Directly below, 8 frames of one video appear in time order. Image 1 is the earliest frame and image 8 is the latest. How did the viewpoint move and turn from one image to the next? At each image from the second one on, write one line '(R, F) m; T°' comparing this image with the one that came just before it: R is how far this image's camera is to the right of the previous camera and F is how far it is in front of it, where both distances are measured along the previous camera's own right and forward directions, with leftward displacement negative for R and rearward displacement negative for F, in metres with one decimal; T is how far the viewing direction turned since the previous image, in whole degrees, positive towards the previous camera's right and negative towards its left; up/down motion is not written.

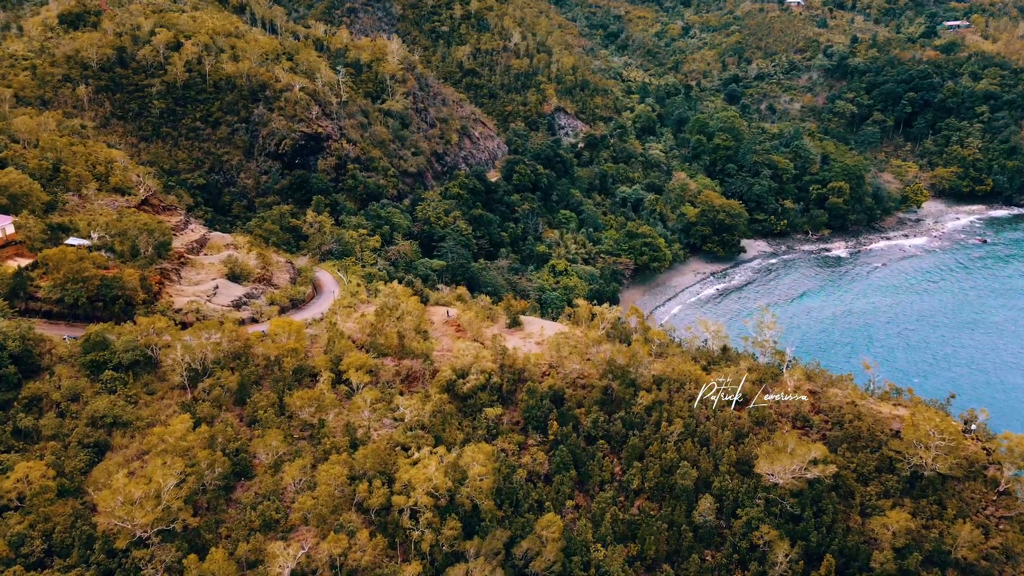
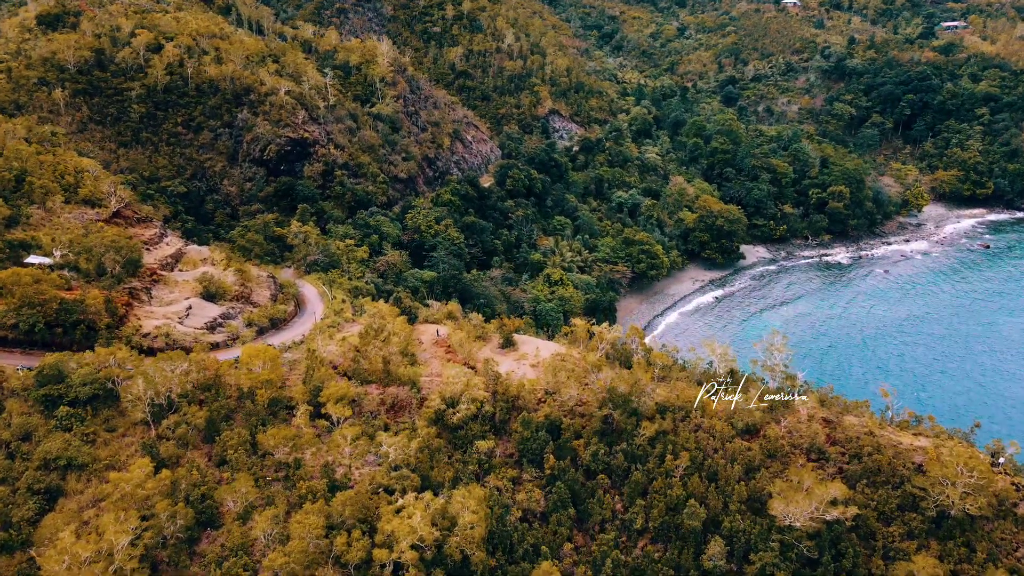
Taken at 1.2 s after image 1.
(0.0, +2.0) m; 0°
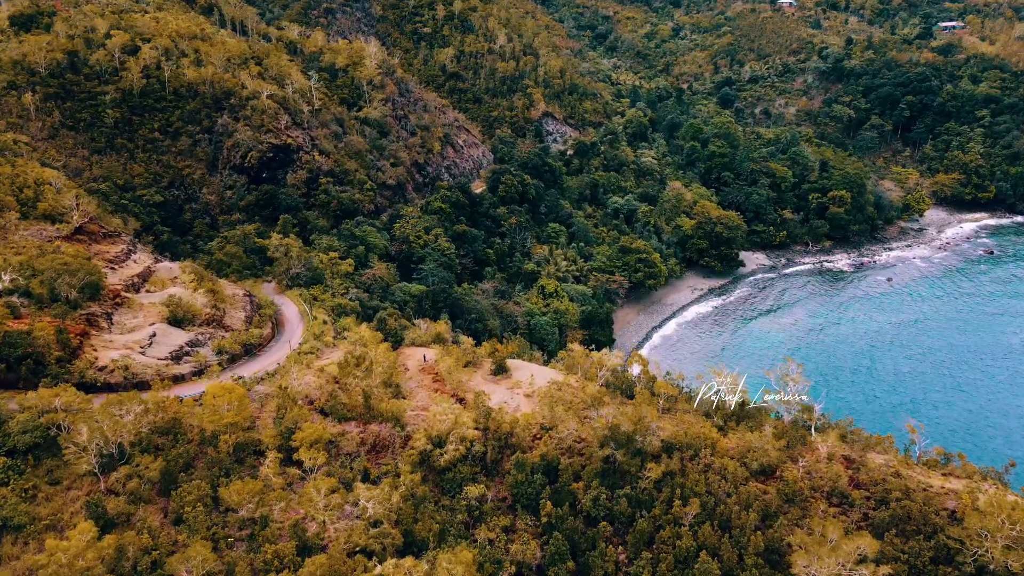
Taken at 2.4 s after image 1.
(0.0, +2.4) m; +1°
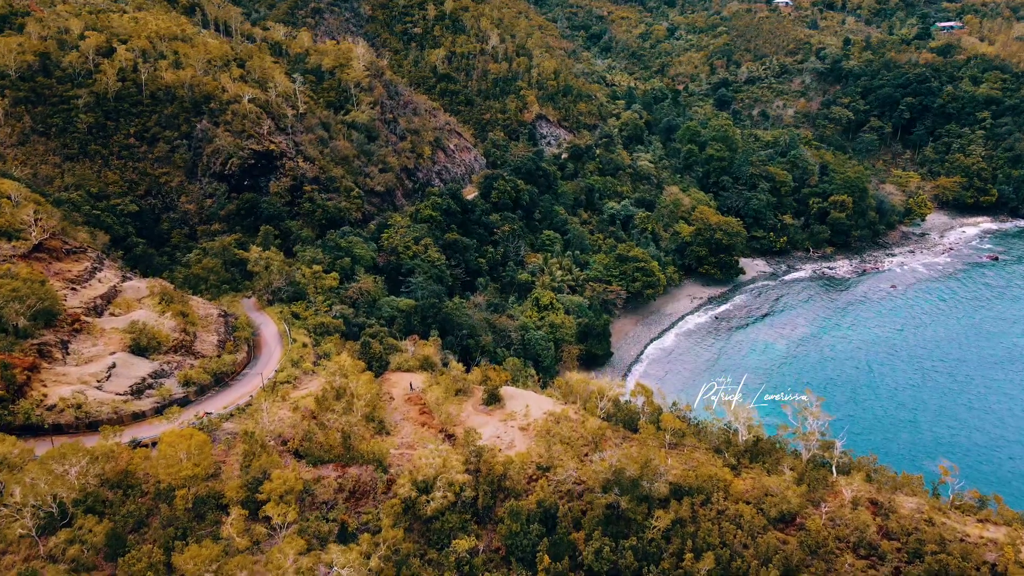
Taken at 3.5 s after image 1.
(0.0, +2.3) m; +1°
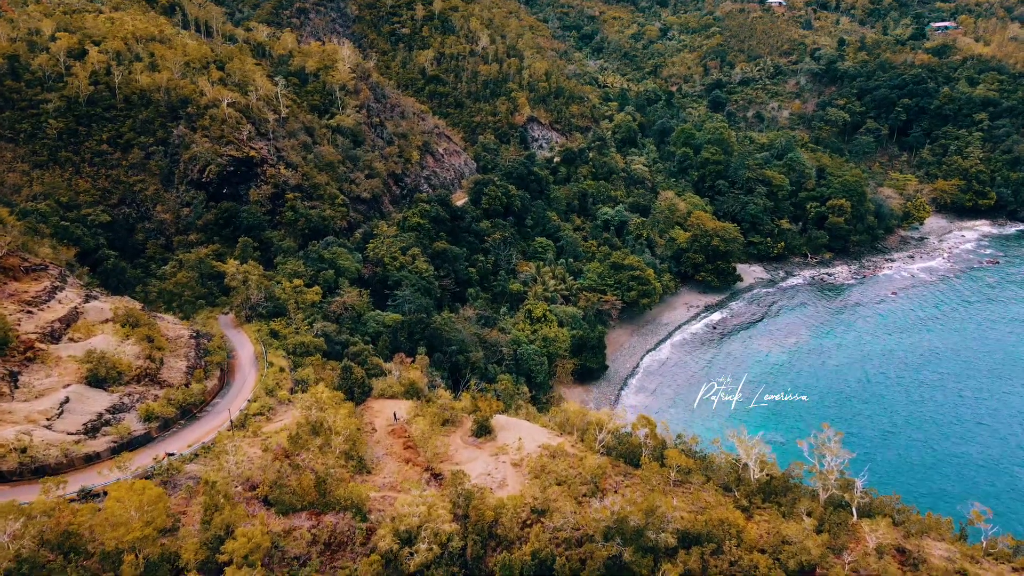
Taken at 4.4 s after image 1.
(0.0, +2.1) m; +1°
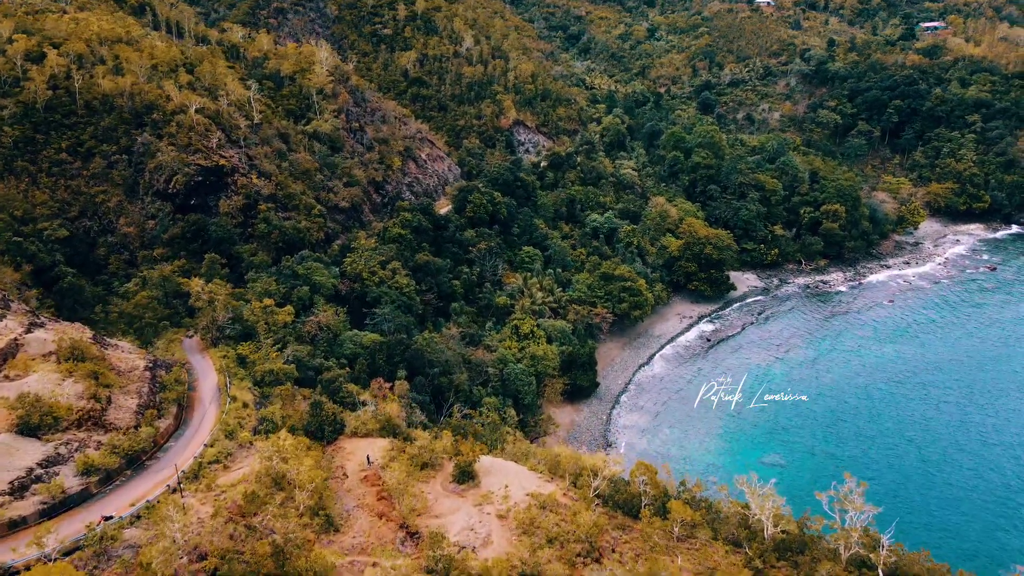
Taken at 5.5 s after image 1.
(+0.1, +2.5) m; +1°
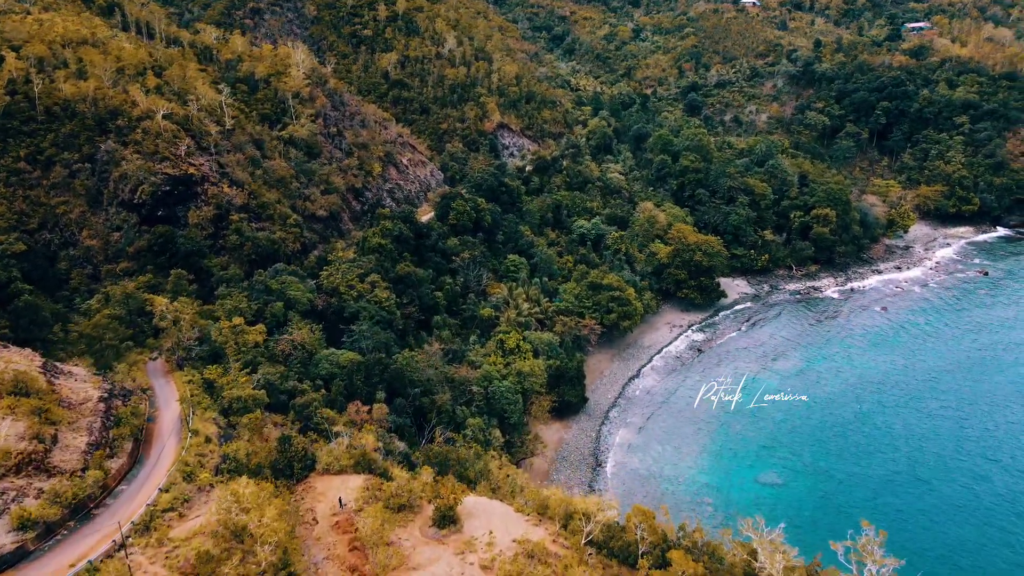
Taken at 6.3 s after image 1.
(+0.1, +2.0) m; +1°
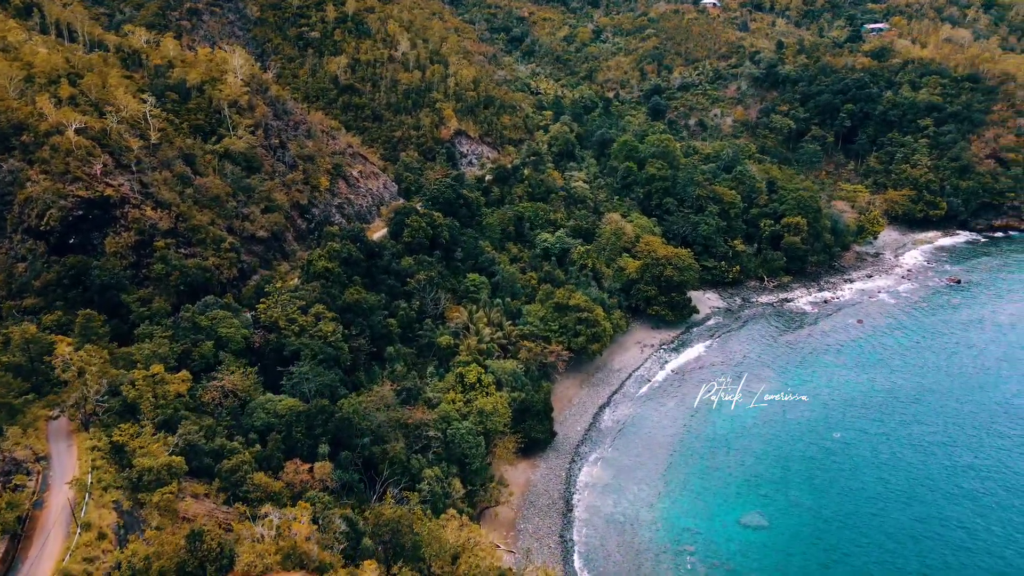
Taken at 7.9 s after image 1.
(+0.2, +4.0) m; +3°
